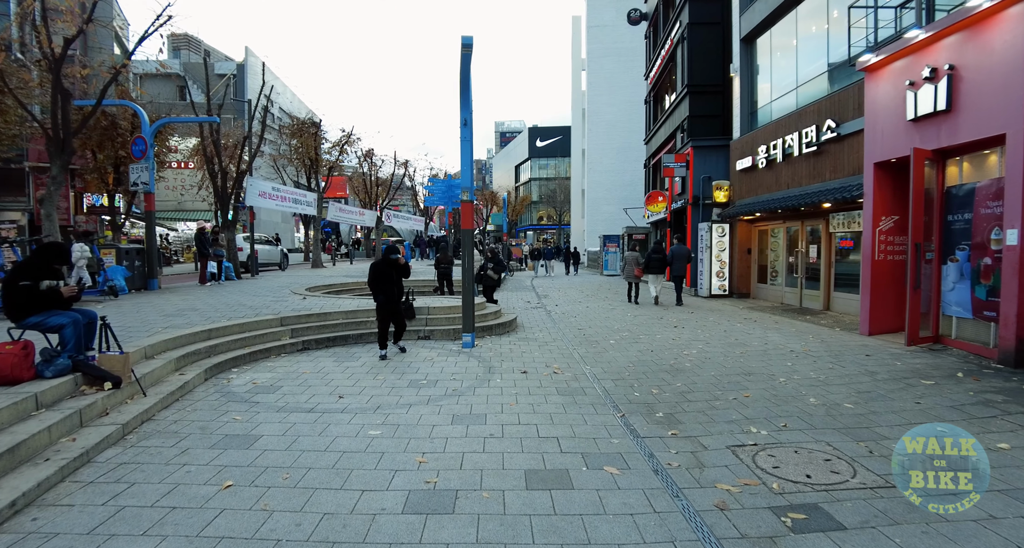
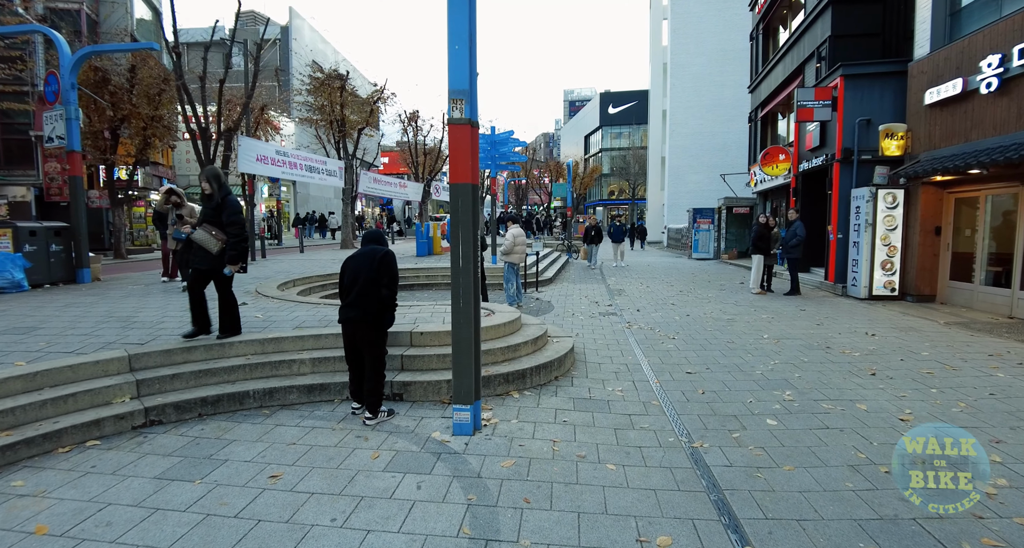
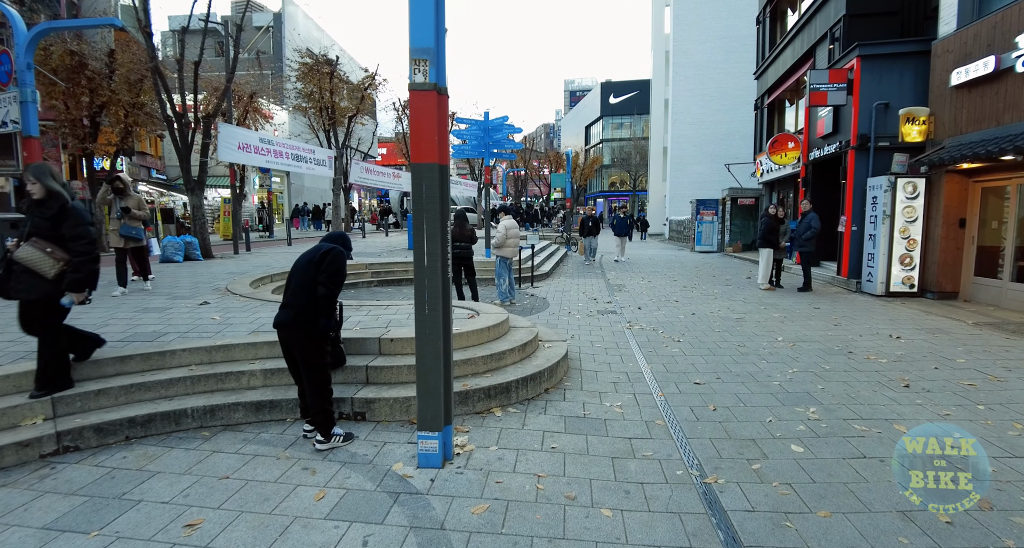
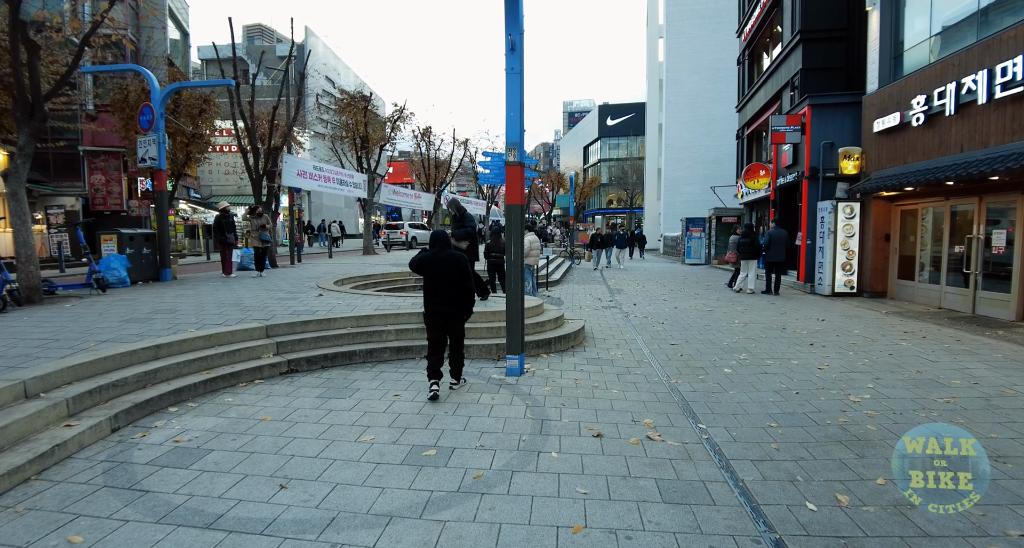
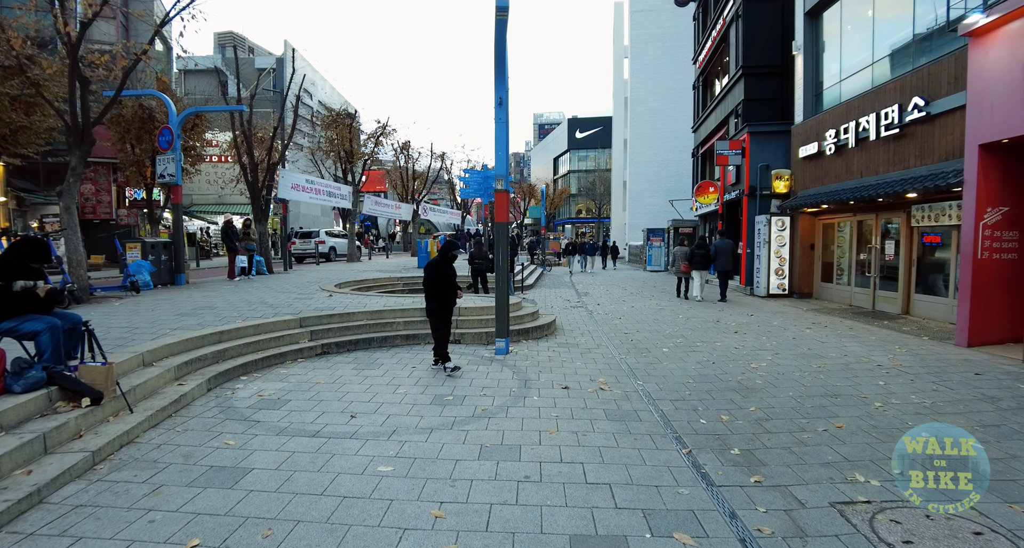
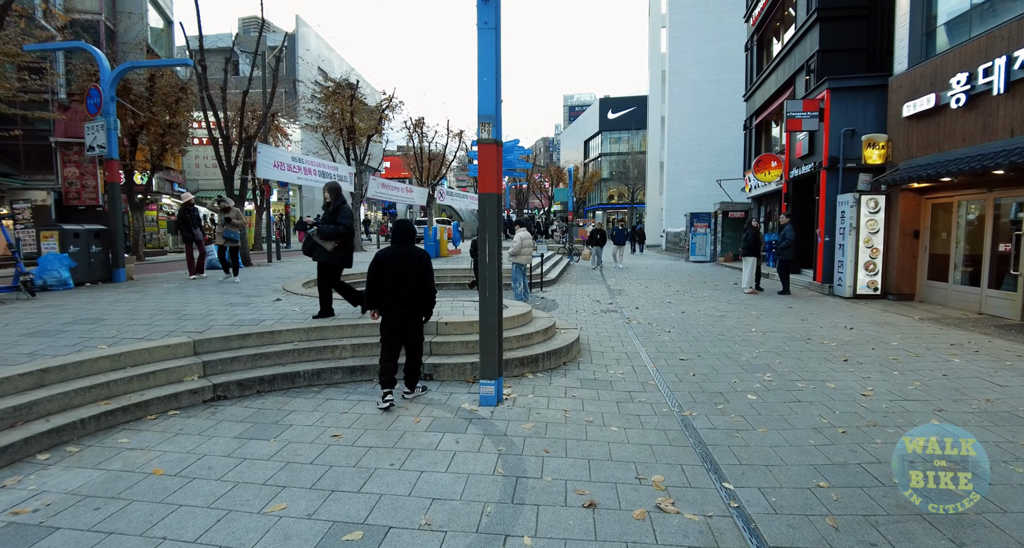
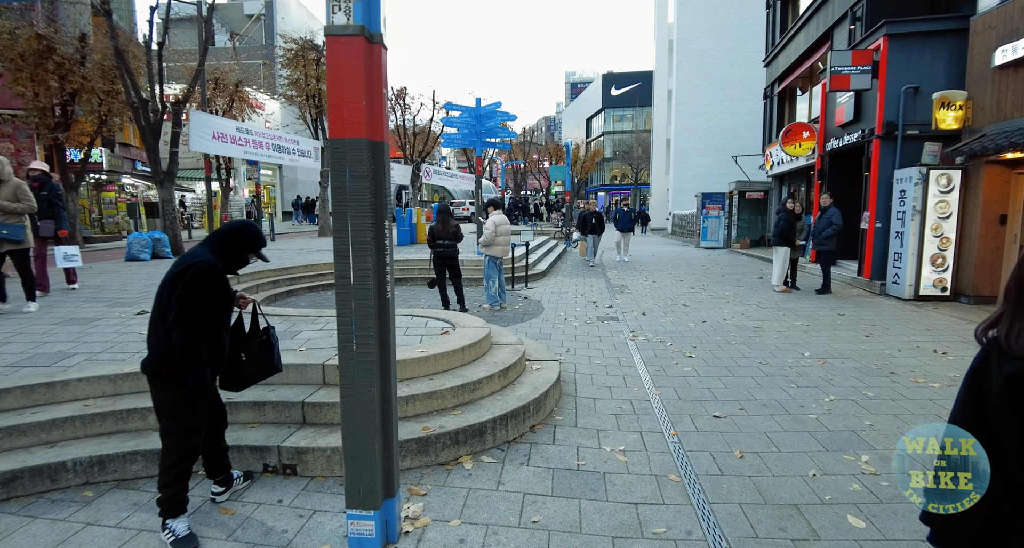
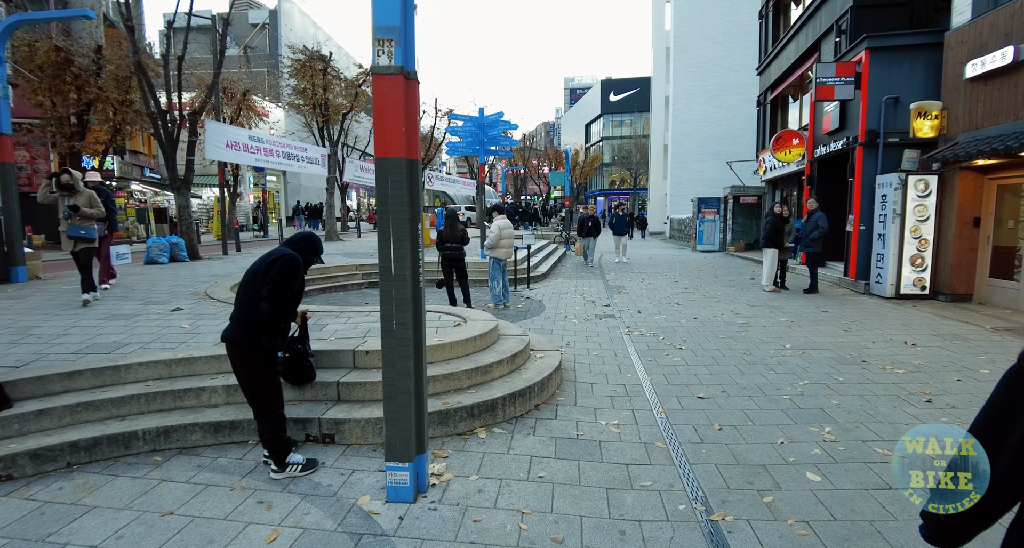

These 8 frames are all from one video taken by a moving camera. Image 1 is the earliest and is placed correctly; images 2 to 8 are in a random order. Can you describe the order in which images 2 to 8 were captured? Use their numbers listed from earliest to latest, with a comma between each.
5, 4, 6, 2, 3, 8, 7
